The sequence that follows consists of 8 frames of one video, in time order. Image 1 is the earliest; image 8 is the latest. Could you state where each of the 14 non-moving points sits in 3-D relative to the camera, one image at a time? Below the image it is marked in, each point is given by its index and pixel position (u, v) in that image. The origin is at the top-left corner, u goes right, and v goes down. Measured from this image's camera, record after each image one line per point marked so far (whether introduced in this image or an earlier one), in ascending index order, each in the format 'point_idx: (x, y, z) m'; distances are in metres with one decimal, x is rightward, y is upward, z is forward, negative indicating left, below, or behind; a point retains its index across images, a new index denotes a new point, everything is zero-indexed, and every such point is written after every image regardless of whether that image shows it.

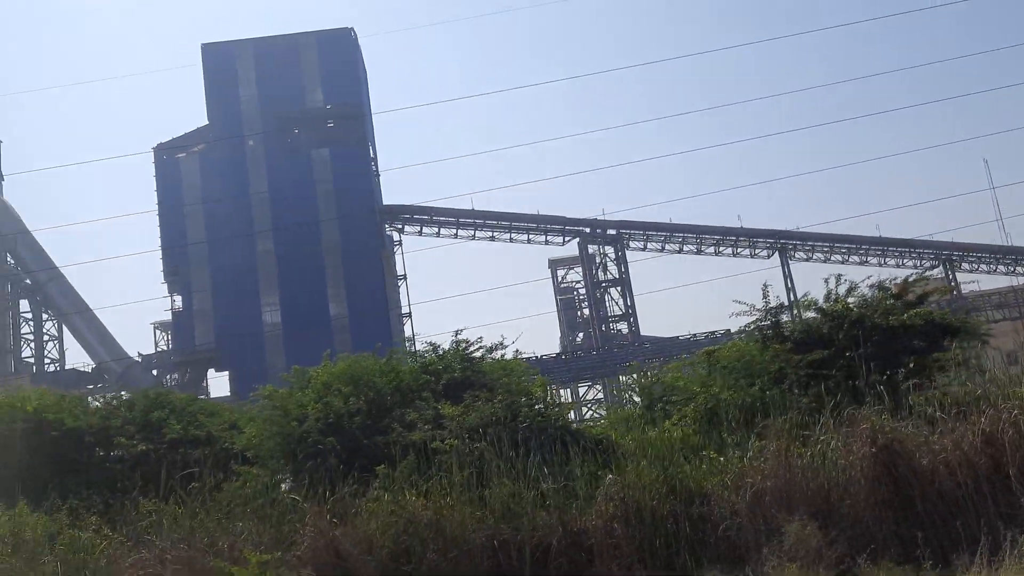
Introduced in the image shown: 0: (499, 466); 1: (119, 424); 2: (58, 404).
0: (-0.1, -1.9, +9.0) m
1: (-6.1, -2.1, +13.6) m
2: (-7.3, -1.9, +14.1) m
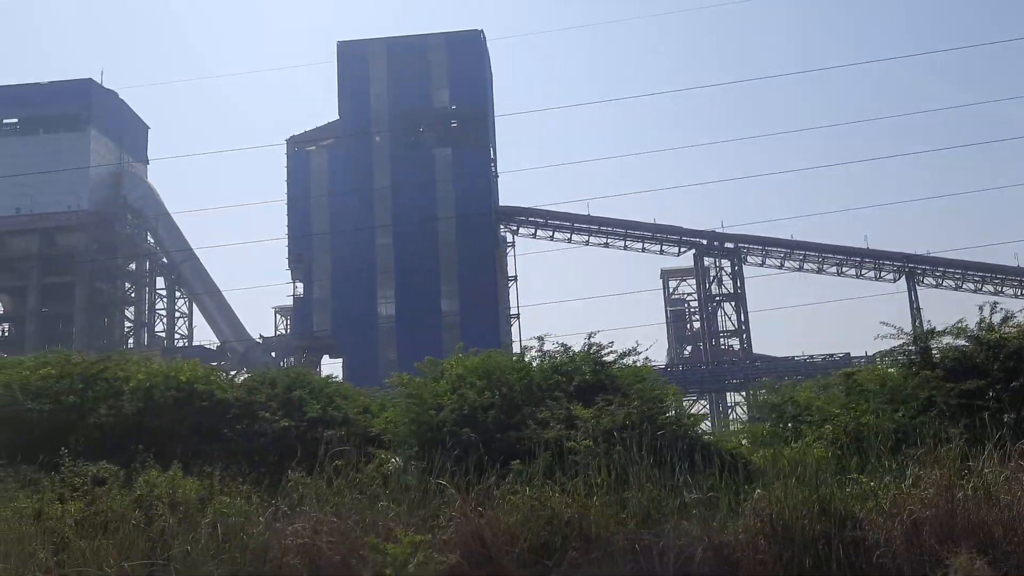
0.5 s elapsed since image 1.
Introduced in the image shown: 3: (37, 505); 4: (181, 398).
0: (+1.3, -1.9, +9.0) m
1: (-4.1, -1.8, +14.3) m
2: (-5.2, -1.5, +14.9) m
3: (-6.1, -2.7, +10.9) m
4: (-5.5, -1.8, +14.2) m
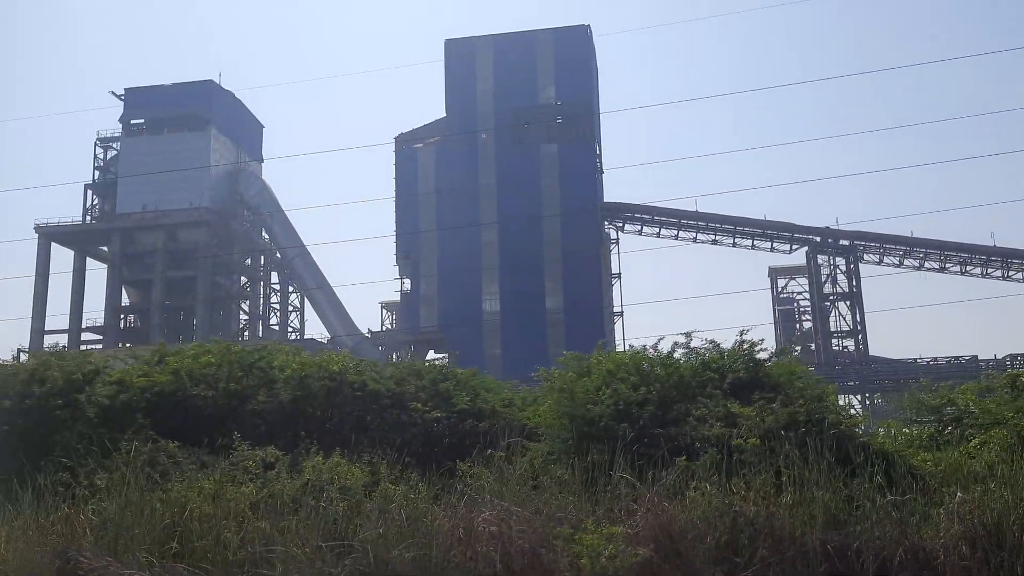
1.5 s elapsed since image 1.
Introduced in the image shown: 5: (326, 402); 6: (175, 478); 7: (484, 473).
0: (+3.1, -1.9, +8.8) m
1: (-1.7, -1.7, +14.7) m
2: (-2.7, -1.4, +15.3) m
3: (-4.0, -2.5, +11.5) m
4: (-3.1, -1.7, +14.7) m
5: (-3.1, -1.9, +14.7) m
6: (-4.6, -2.6, +11.7) m
7: (-0.4, -2.3, +10.3) m
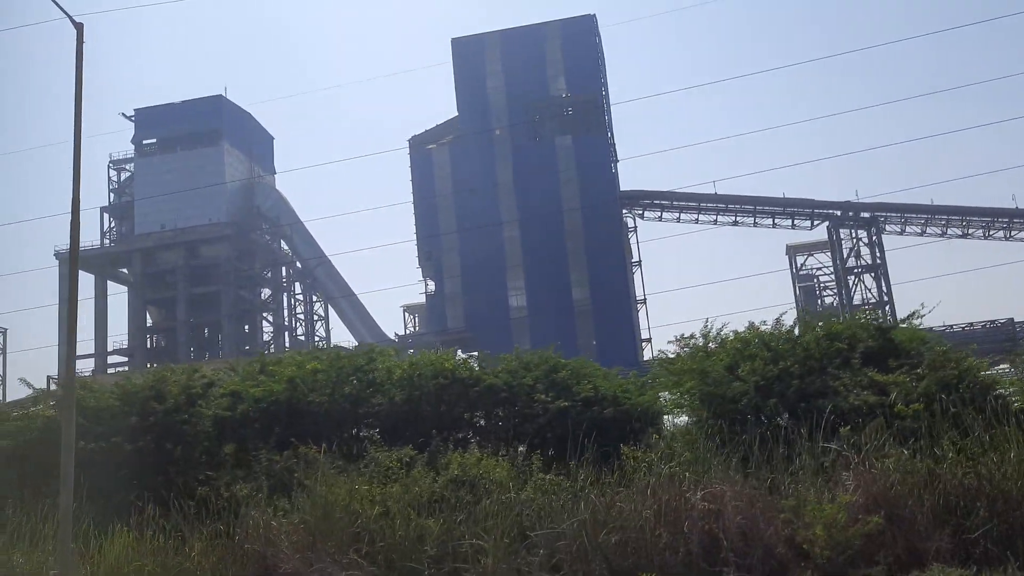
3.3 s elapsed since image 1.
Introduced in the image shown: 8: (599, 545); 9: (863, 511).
0: (+5.0, -1.4, +8.7) m
1: (+0.3, -1.6, +14.6) m
2: (-0.8, -1.3, +15.3) m
3: (-2.0, -2.6, +11.4) m
4: (-1.1, -1.6, +14.7) m
5: (-1.2, -1.9, +14.6) m
6: (-2.6, -2.6, +11.7) m
7: (+1.6, -2.1, +10.2) m
8: (+0.9, -2.5, +8.3) m
9: (+3.0, -2.0, +7.6) m
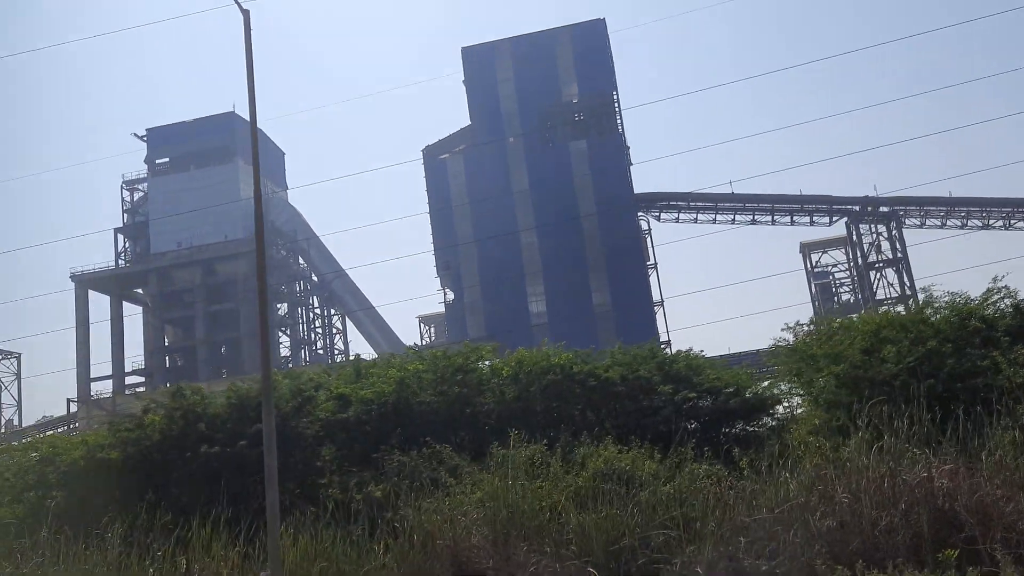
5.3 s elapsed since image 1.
0: (+6.9, -1.0, +8.4) m
1: (+2.2, -1.4, +14.3) m
2: (+1.1, -1.2, +15.0) m
3: (-0.1, -2.4, +11.1) m
4: (+0.8, -1.5, +14.3) m
5: (+0.7, -1.8, +14.3) m
6: (-0.7, -2.5, +11.3) m
7: (+3.5, -1.8, +9.9) m
8: (+2.8, -2.2, +7.9) m
9: (+5.0, -1.6, +7.2) m
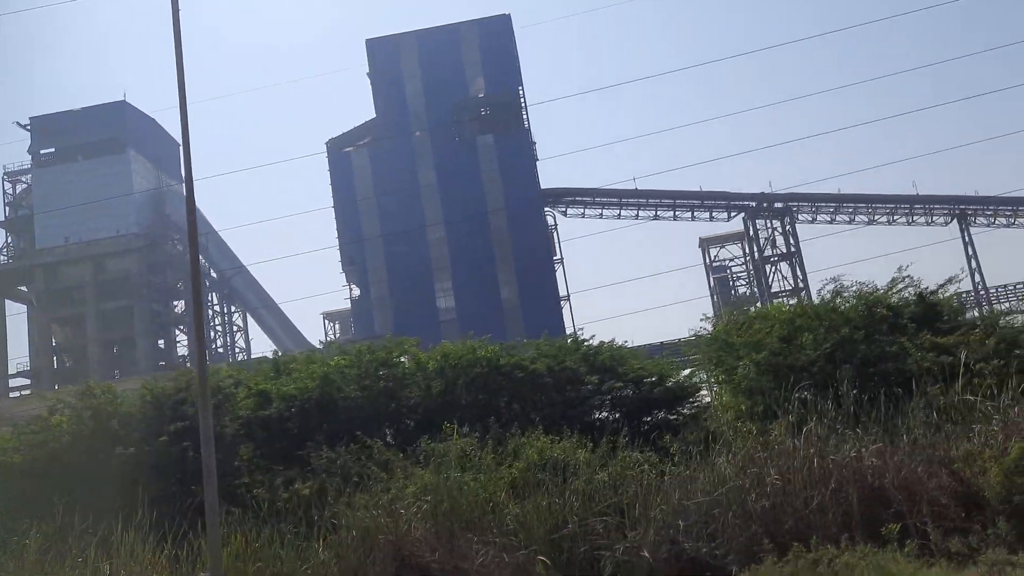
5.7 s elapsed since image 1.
0: (+6.3, -0.9, +9.1) m
1: (+0.9, -1.3, +14.4) m
2: (-0.2, -1.1, +15.0) m
3: (-1.0, -2.3, +11.0) m
4: (-0.5, -1.4, +14.3) m
5: (-0.5, -1.6, +14.2) m
6: (-1.5, -2.4, +11.2) m
7: (+2.7, -1.7, +10.2) m
8: (+2.3, -2.1, +8.2) m
9: (+4.5, -1.5, +7.7) m
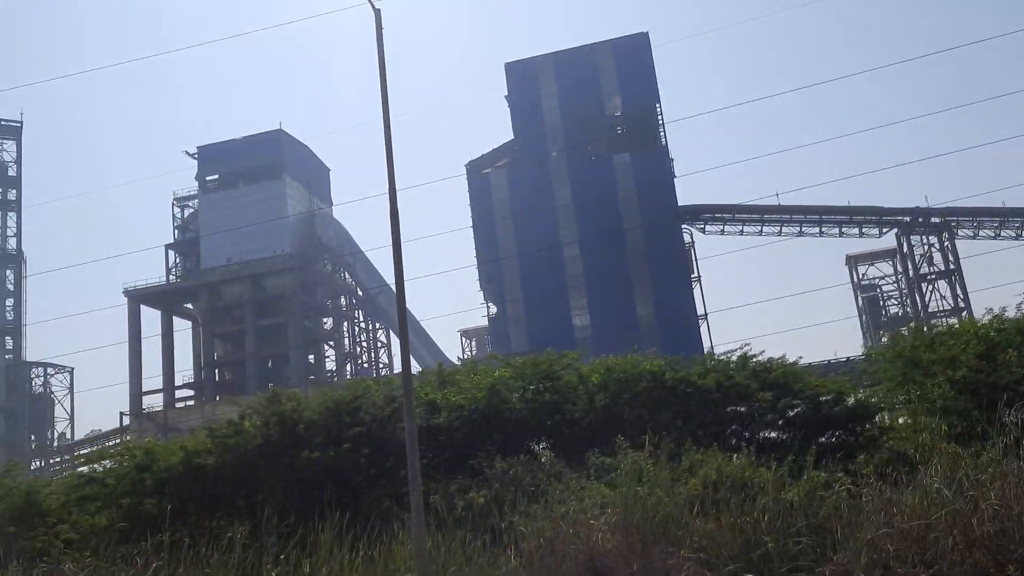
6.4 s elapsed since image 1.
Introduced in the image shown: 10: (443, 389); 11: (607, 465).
0: (+8.2, -1.0, +7.9) m
1: (+3.7, -1.5, +14.0) m
2: (+2.6, -1.3, +14.7) m
3: (+1.3, -2.5, +10.8) m
4: (+2.3, -1.6, +14.1) m
5: (+2.2, -1.9, +14.0) m
6: (+0.7, -2.6, +11.1) m
7: (+4.8, -1.8, +9.5) m
8: (+4.0, -2.2, +7.6) m
9: (+6.2, -1.6, +6.8) m
10: (-1.2, -1.7, +14.9) m
11: (+1.3, -2.4, +11.9) m
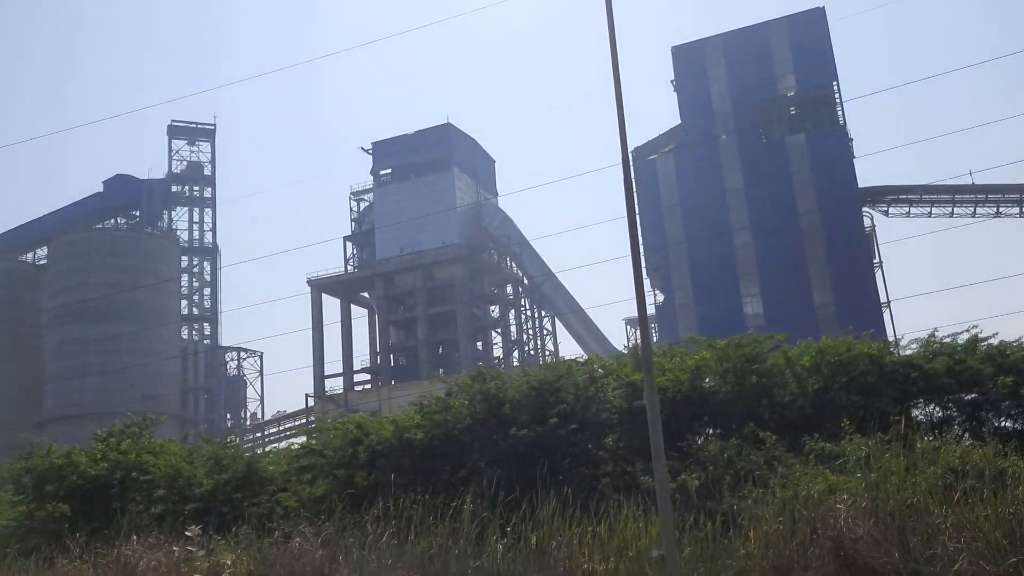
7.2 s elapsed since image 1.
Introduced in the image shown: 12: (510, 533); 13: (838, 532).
0: (+10.1, -0.7, +6.0) m
1: (+6.8, -1.2, +12.8) m
2: (+5.9, -0.9, +13.7) m
3: (+3.9, -2.2, +10.2) m
4: (+5.4, -1.3, +13.2) m
5: (+5.4, -1.5, +13.1) m
6: (+3.4, -2.3, +10.5) m
7: (+7.1, -1.5, +8.2) m
8: (+6.0, -1.9, +6.5) m
9: (+8.0, -1.3, +5.4) m
10: (+2.2, -1.4, +14.6) m
11: (+4.1, -2.1, +11.2) m
12: (0.0, -2.6, +9.3) m
13: (+2.9, -2.3, +8.0) m
